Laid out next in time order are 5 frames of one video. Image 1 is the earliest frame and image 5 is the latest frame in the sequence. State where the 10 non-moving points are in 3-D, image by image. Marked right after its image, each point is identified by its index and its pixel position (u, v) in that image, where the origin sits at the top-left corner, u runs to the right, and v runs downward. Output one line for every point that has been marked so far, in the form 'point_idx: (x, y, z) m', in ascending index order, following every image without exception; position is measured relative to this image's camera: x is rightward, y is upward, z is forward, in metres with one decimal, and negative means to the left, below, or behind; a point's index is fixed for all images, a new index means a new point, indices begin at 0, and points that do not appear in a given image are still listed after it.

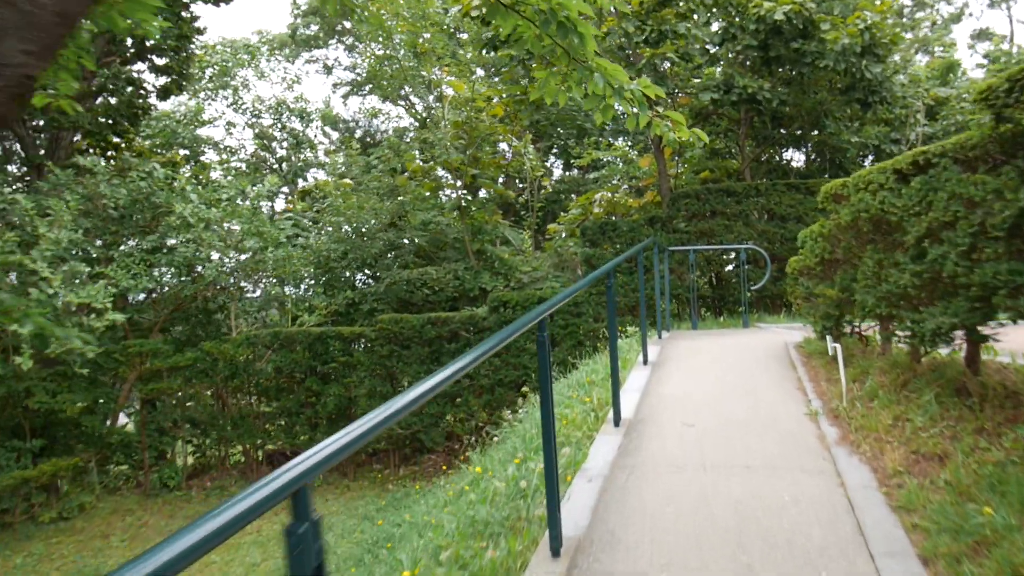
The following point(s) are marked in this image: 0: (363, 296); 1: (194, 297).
0: (-1.5, -0.1, +8.2) m
1: (-3.0, -0.1, +7.7) m
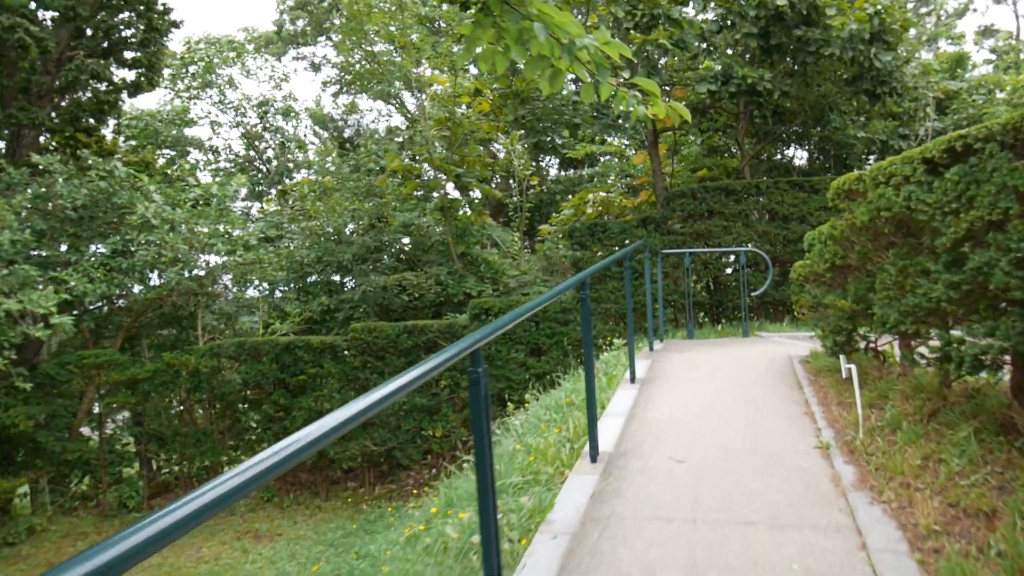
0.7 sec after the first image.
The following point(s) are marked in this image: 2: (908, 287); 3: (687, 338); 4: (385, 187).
0: (-1.7, -0.1, +7.8) m
1: (-3.1, -0.1, +7.2) m
2: (+1.2, 0.0, +2.5) m
3: (+1.2, -0.3, +5.7) m
4: (-1.3, +1.0, +7.9) m
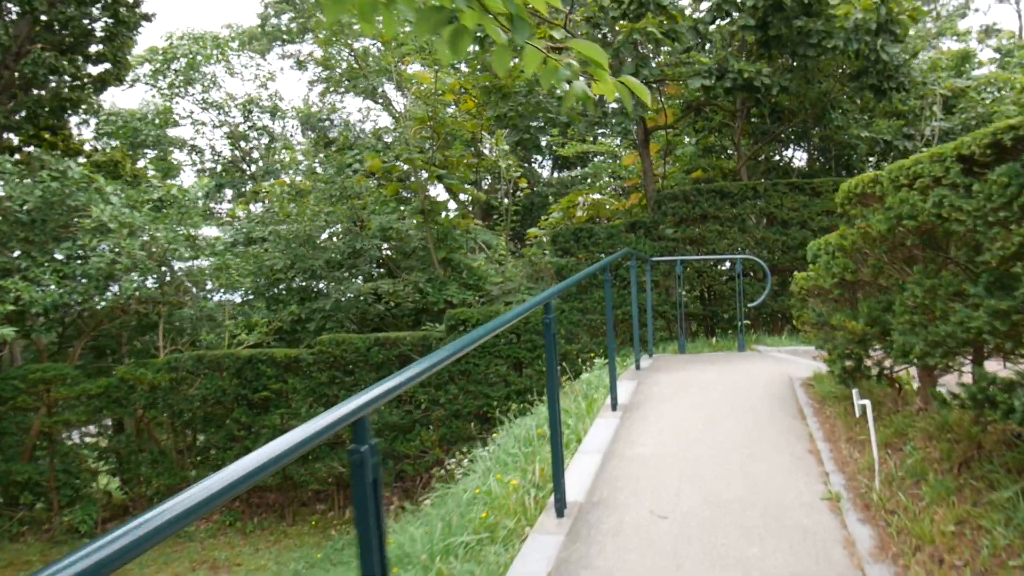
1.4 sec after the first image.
0: (-1.8, -0.2, +7.3) m
1: (-3.3, -0.2, +6.8) m
2: (+1.1, -0.1, +2.0) m
3: (+1.1, -0.4, +5.3) m
4: (-1.4, +0.9, +7.5) m
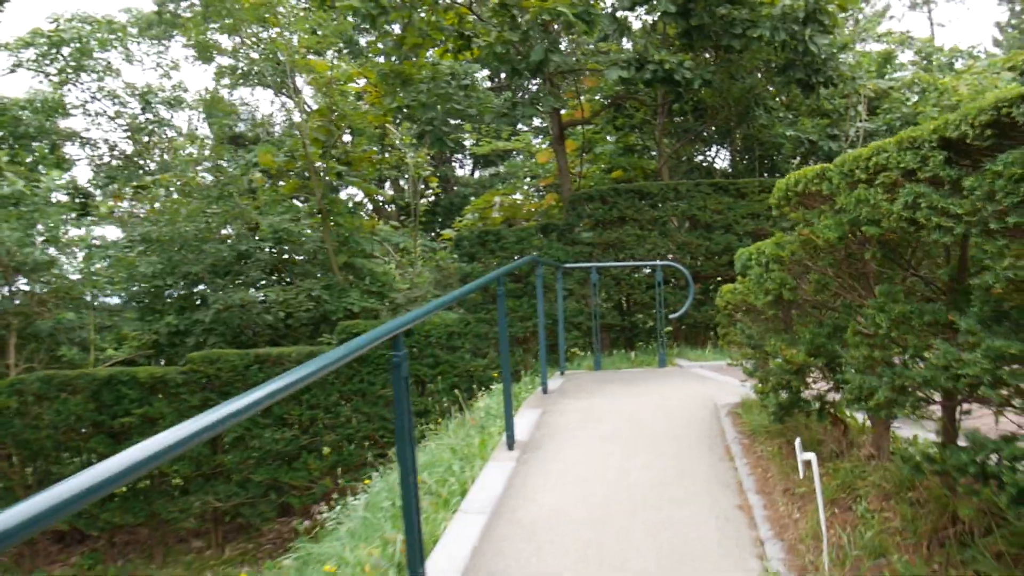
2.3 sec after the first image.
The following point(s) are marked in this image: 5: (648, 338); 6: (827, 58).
0: (-2.6, -0.3, +6.6) m
1: (-4.0, -0.3, +5.9) m
2: (+0.8, -0.1, +1.5) m
3: (+0.5, -0.5, +4.8) m
4: (-2.2, +0.9, +6.8) m
5: (+0.9, -0.3, +5.4) m
6: (+2.1, +1.5, +5.5) m
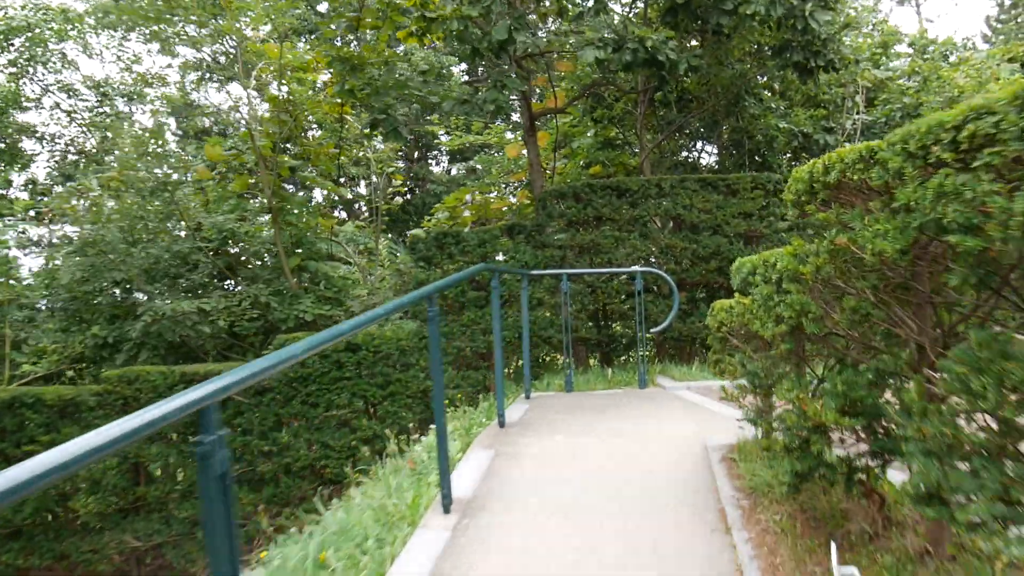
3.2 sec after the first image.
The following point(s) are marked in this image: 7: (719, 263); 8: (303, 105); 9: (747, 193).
0: (-2.8, -0.3, +5.9) m
1: (-4.2, -0.3, +5.2) m
2: (+0.6, -0.2, +0.9) m
3: (+0.3, -0.5, +4.2) m
4: (-2.4, +0.8, +6.1) m
5: (+0.7, -0.4, +4.8) m
6: (+1.9, +1.5, +4.9) m
7: (+1.2, +0.1, +4.8) m
8: (-1.6, +1.4, +6.2) m
9: (+1.4, +0.6, +4.8) m
